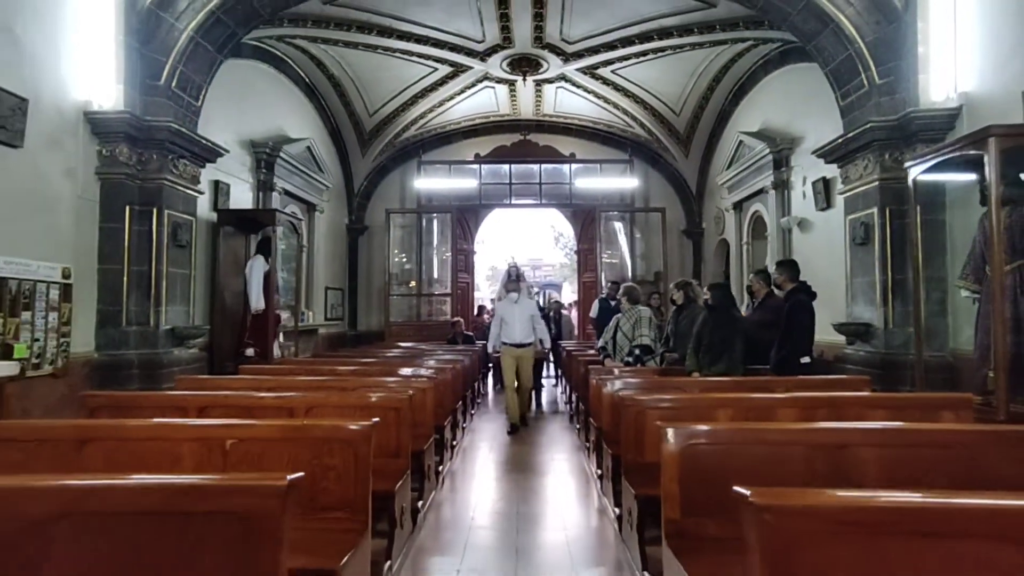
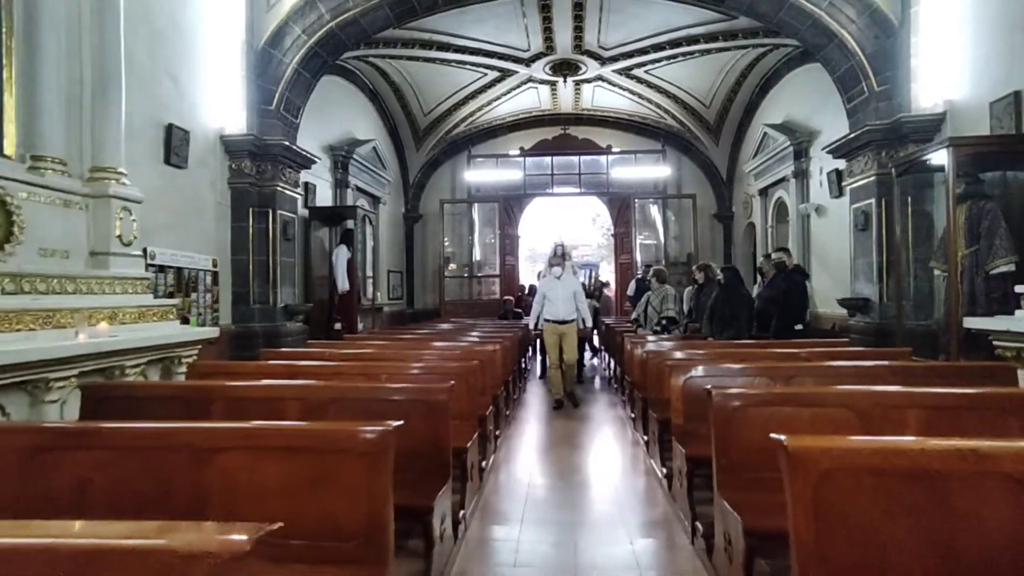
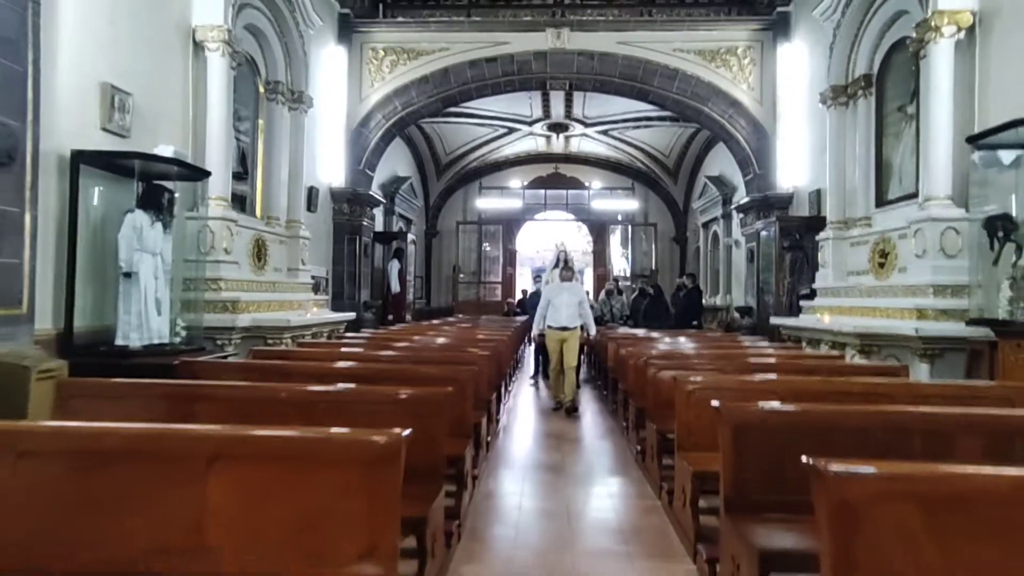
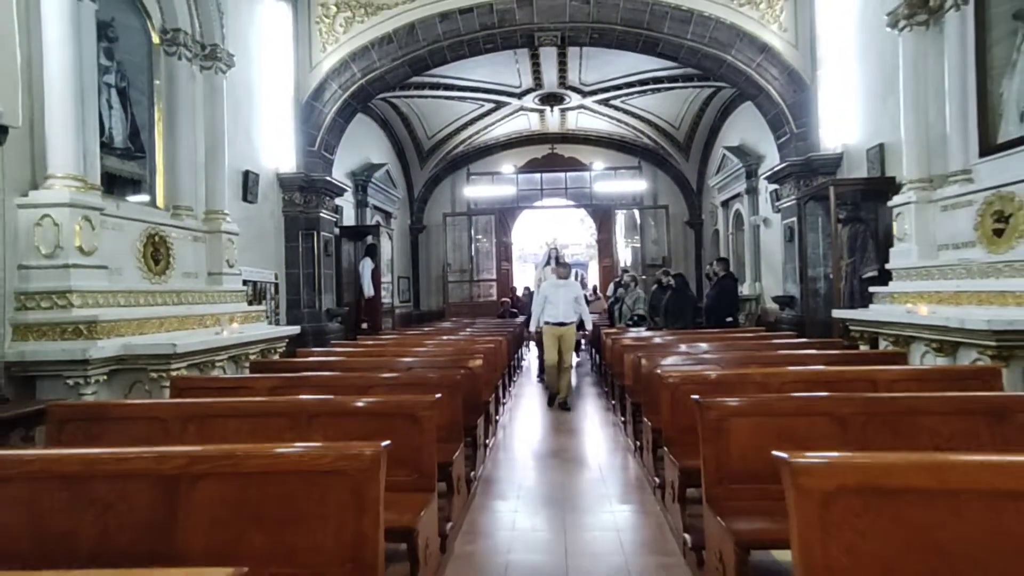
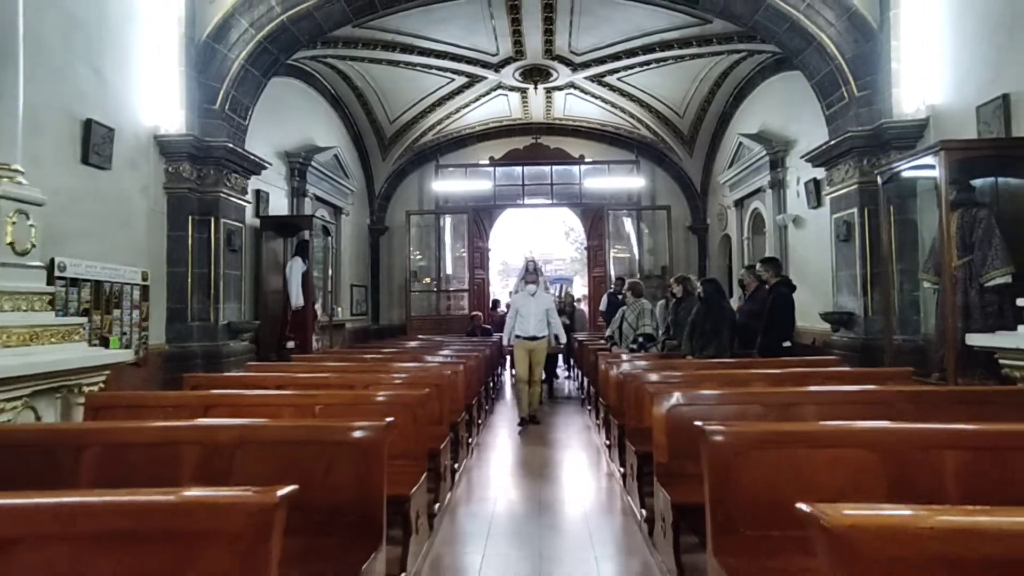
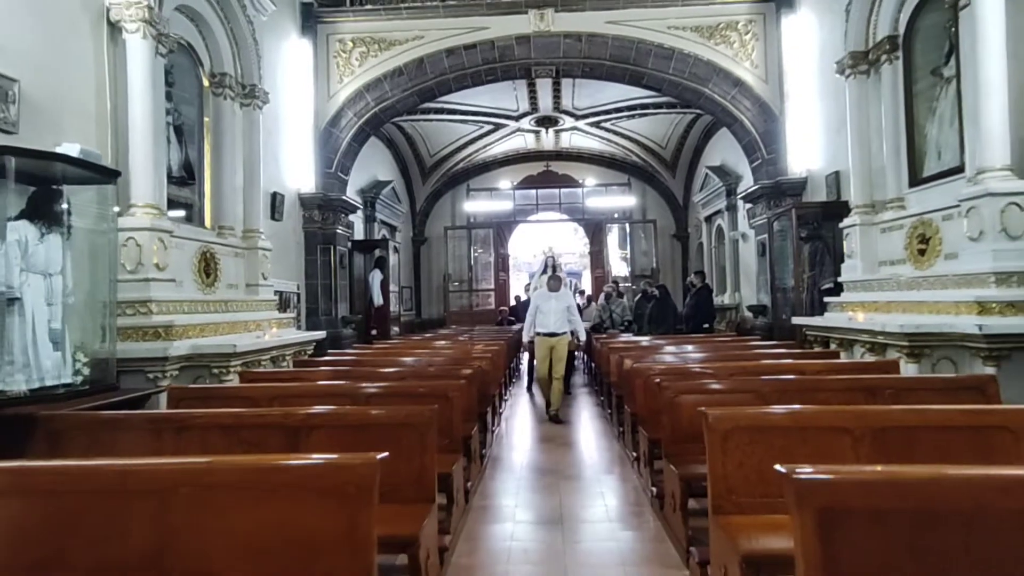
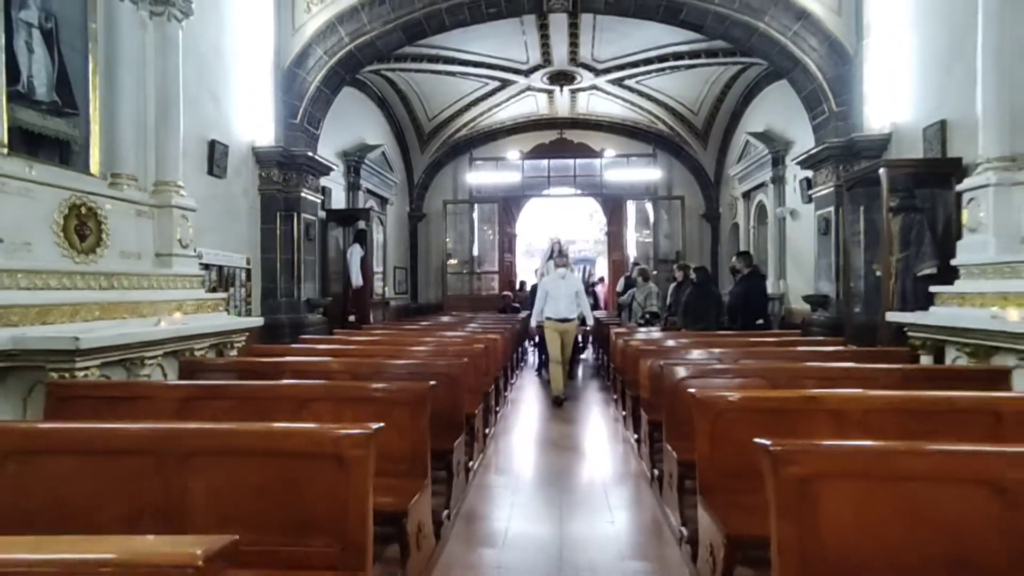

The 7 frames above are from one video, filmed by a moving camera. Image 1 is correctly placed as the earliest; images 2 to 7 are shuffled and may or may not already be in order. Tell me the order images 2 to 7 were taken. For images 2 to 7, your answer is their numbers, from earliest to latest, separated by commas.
5, 2, 7, 4, 6, 3
